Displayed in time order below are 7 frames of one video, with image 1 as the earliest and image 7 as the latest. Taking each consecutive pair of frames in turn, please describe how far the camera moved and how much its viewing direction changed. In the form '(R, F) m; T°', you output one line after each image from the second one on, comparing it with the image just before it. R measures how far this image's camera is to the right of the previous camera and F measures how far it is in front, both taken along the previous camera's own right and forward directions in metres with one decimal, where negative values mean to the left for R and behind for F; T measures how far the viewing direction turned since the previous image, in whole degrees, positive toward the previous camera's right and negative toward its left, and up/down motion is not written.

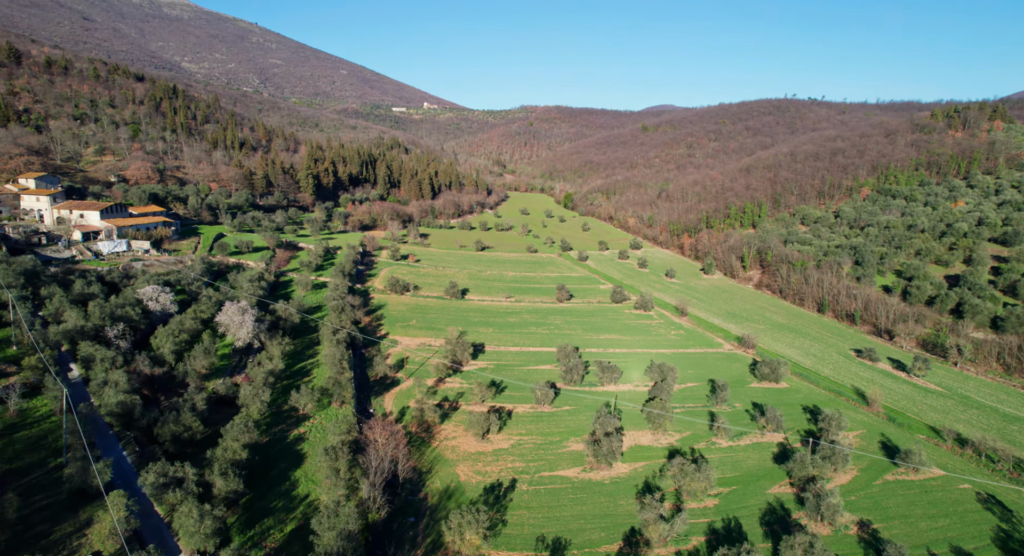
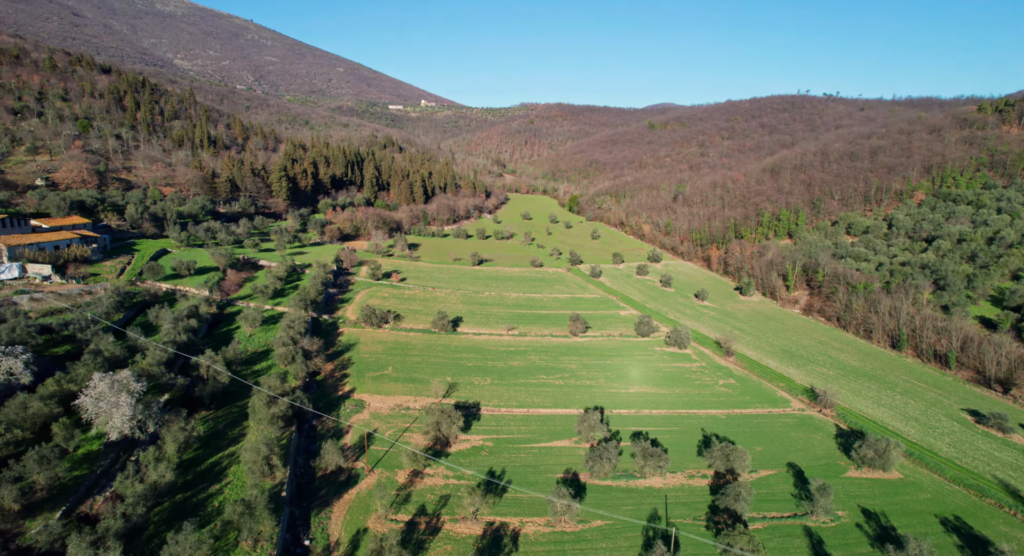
(-0.3, +12.9) m; 0°
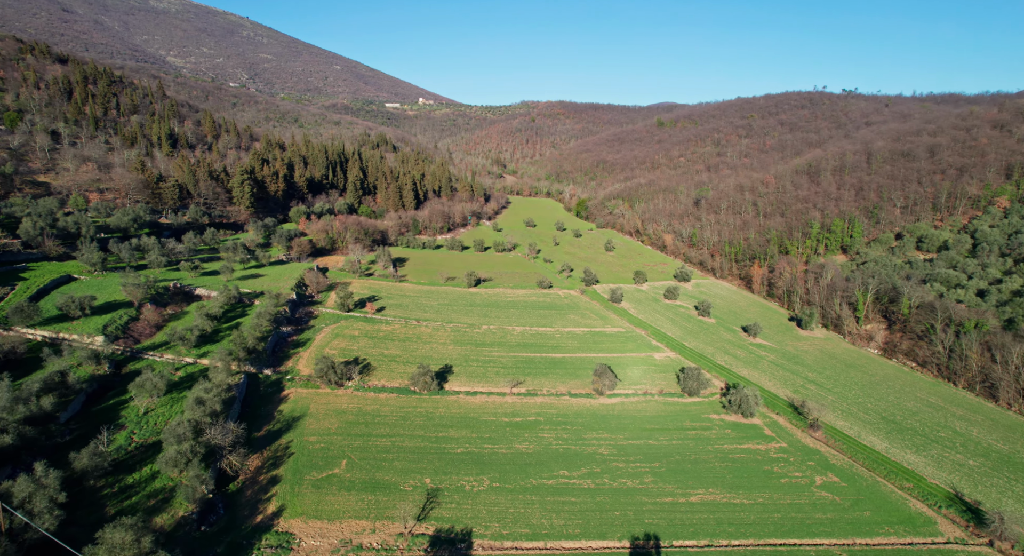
(-0.4, +14.2) m; 0°
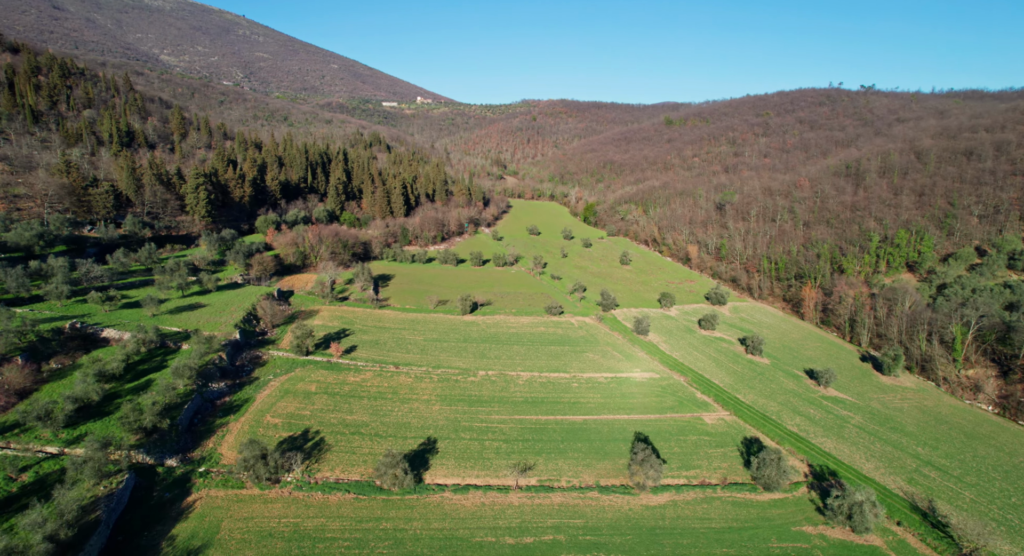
(-0.4, +12.5) m; 0°
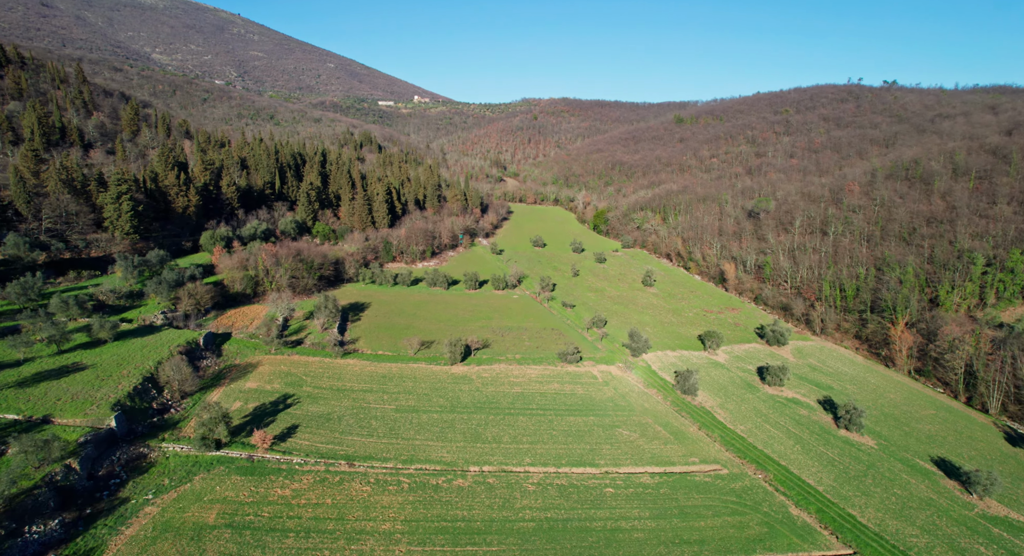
(-0.3, +14.3) m; 0°
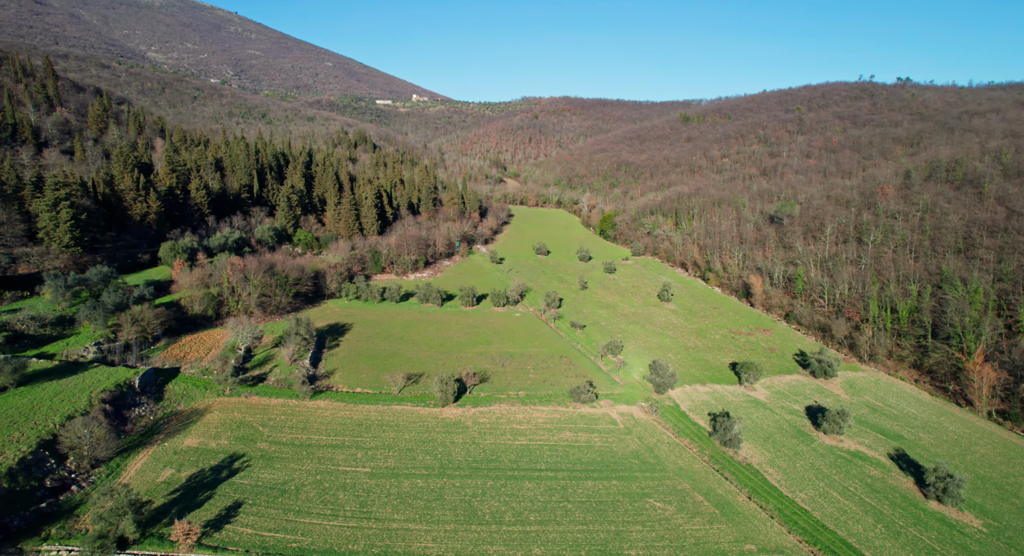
(-0.2, +7.7) m; 0°
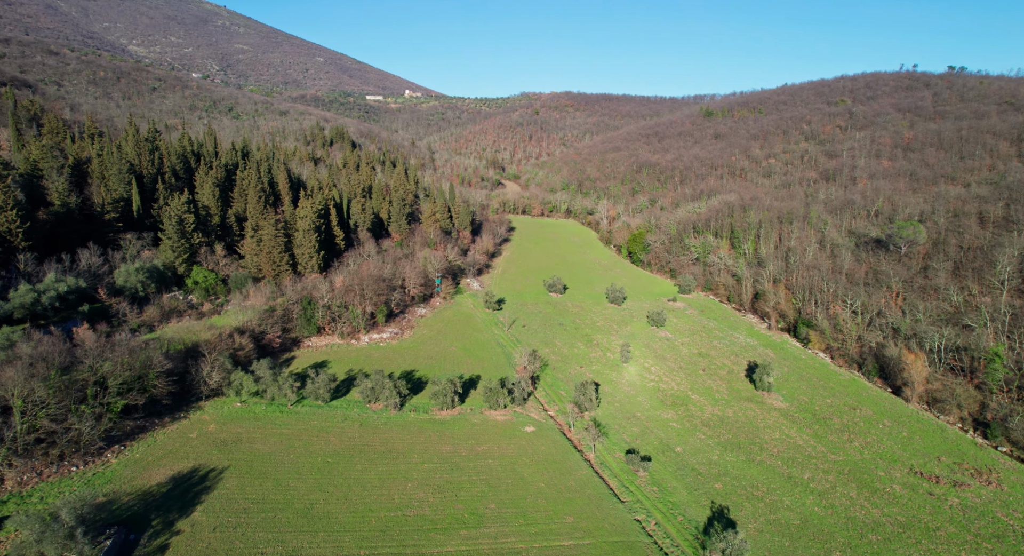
(-0.7, +26.1) m; 0°
